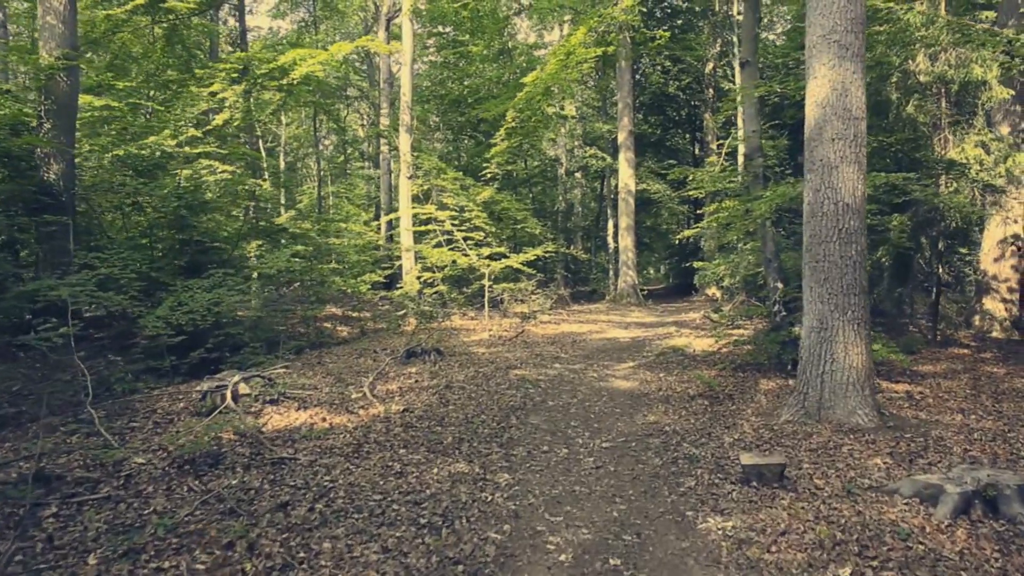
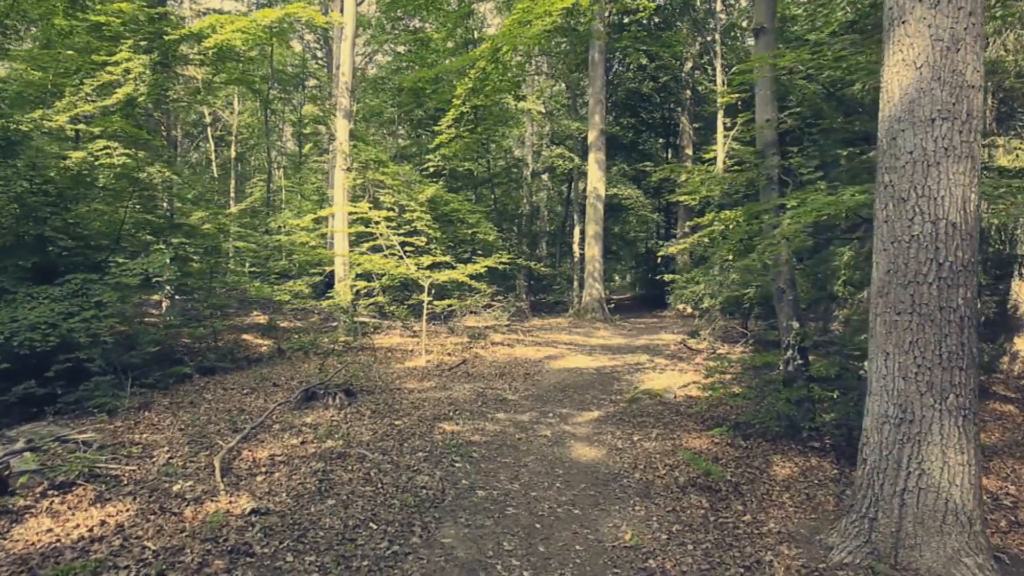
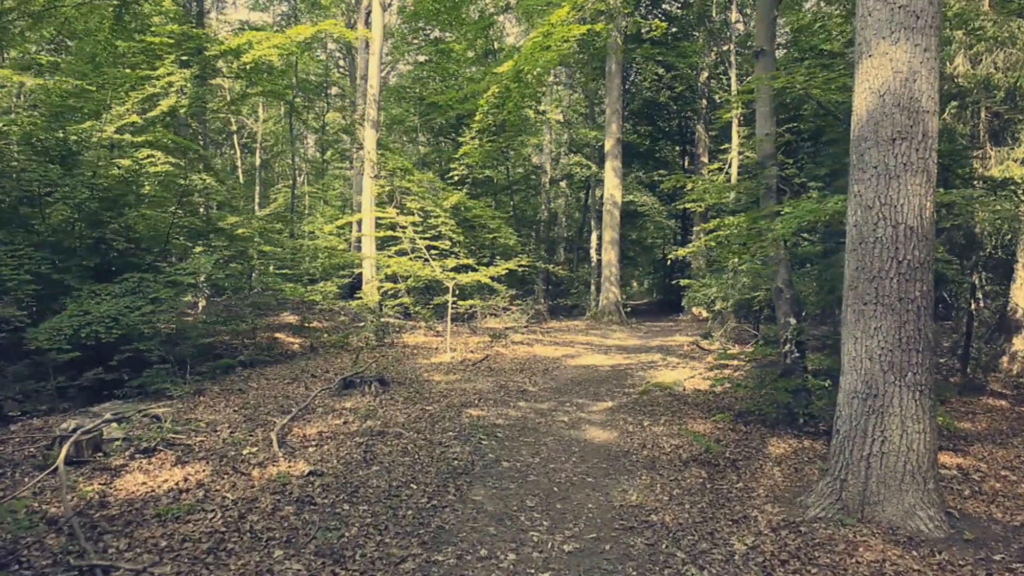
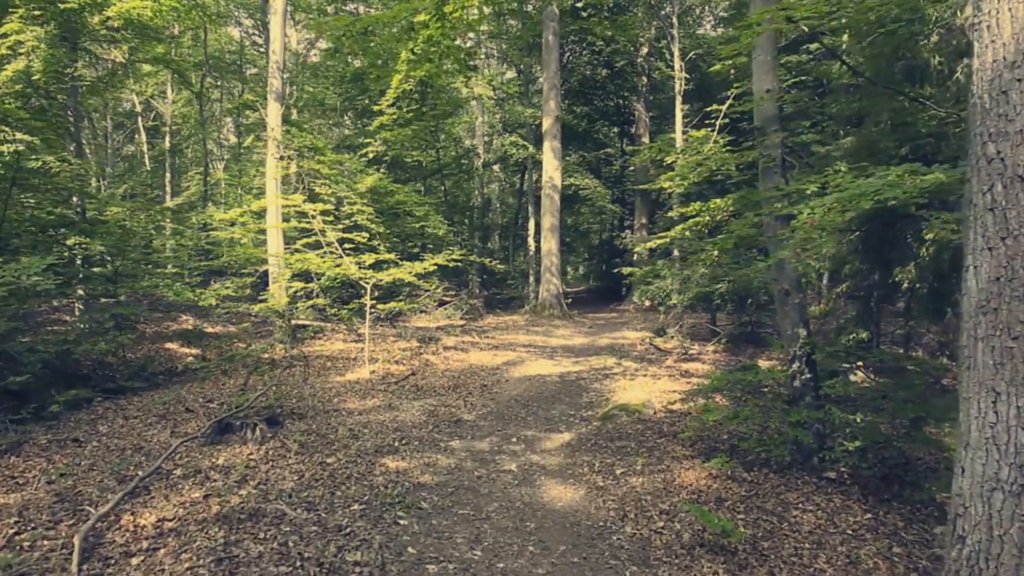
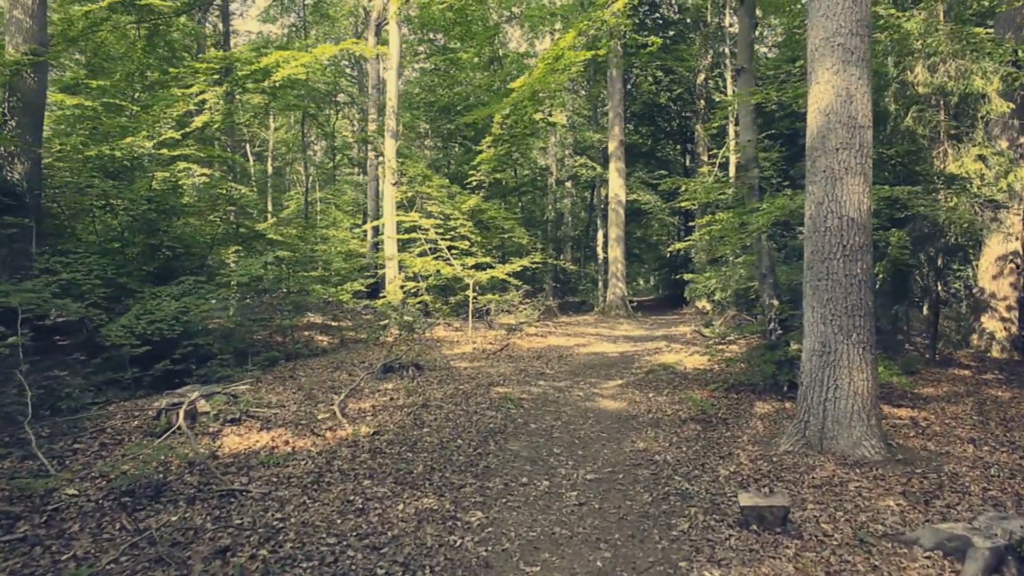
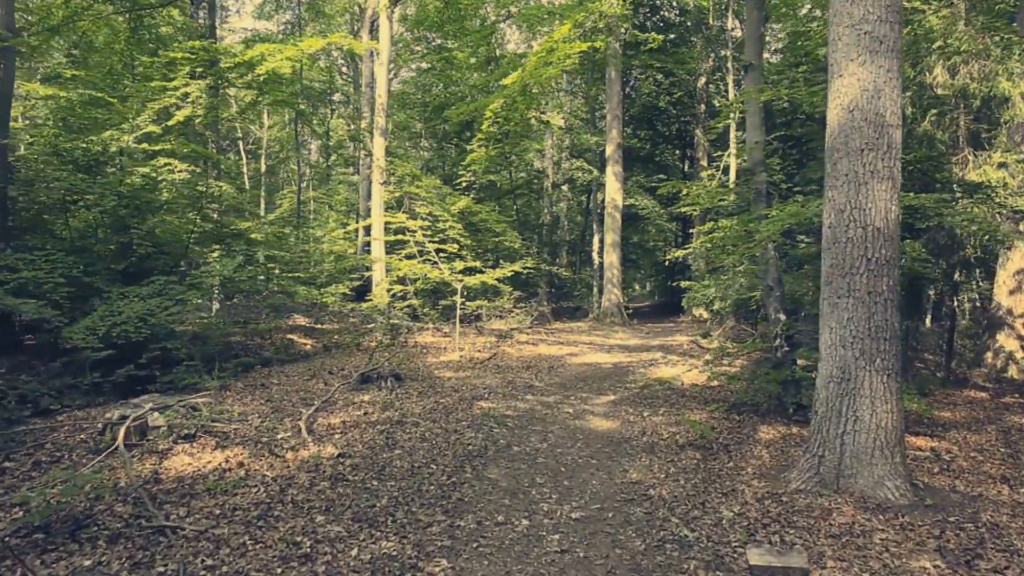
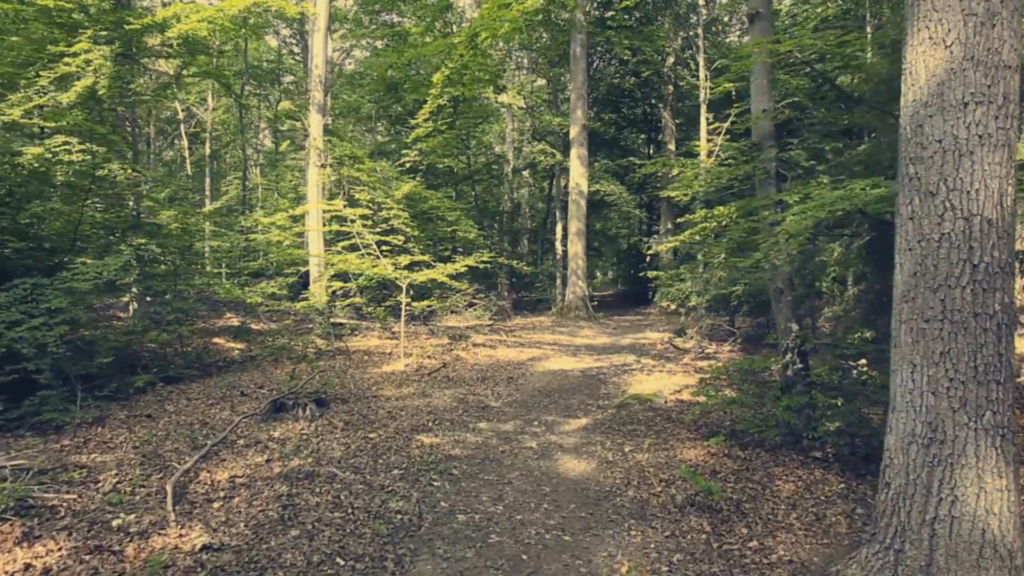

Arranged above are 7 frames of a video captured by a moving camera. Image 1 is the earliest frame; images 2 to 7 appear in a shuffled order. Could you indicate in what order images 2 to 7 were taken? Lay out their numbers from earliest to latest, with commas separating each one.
5, 6, 3, 2, 7, 4
